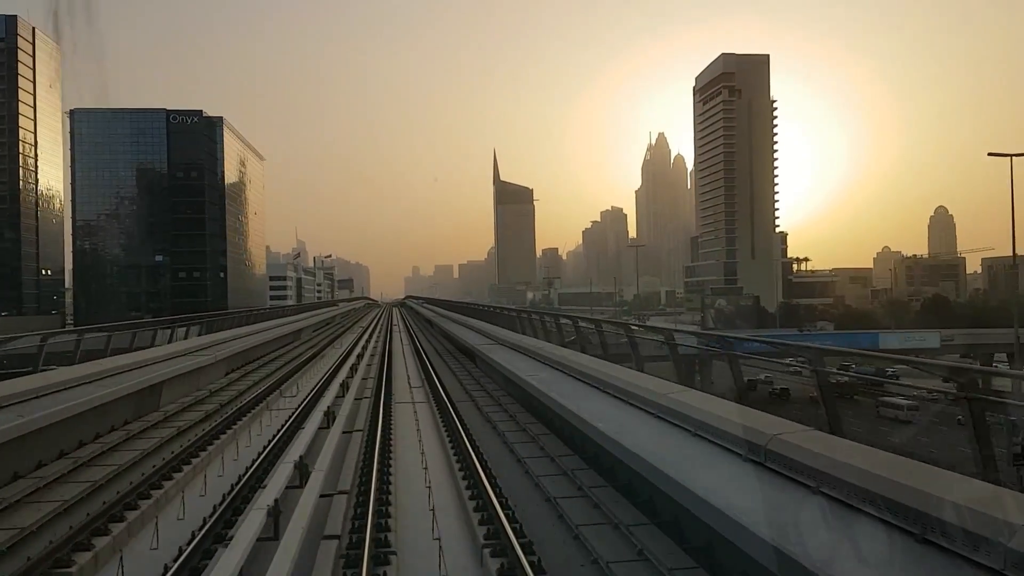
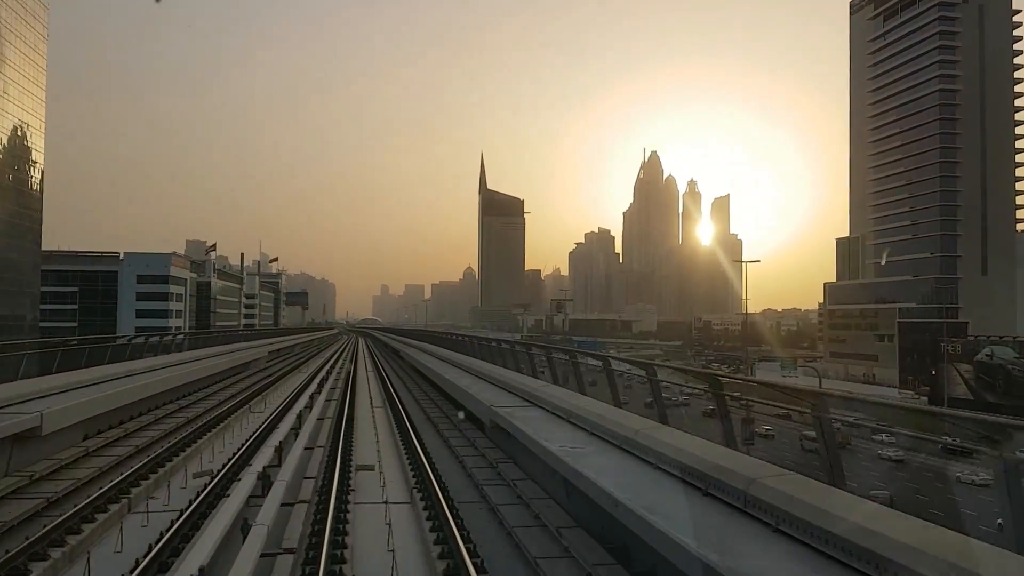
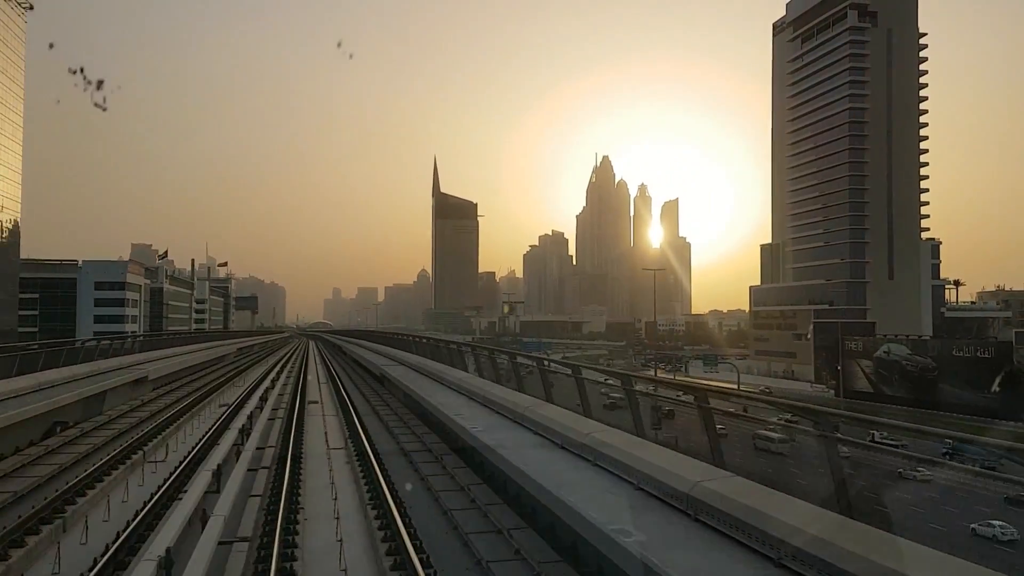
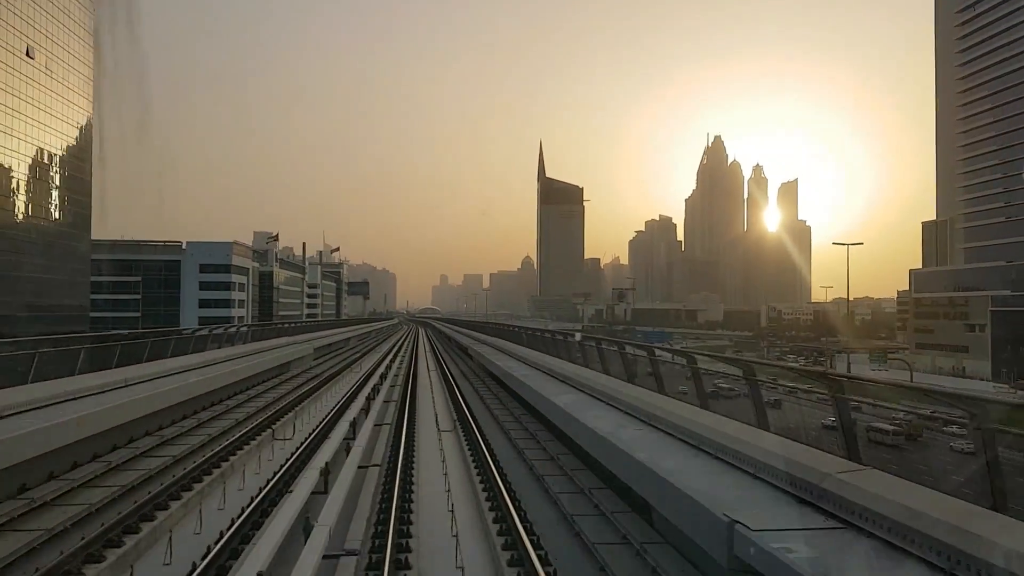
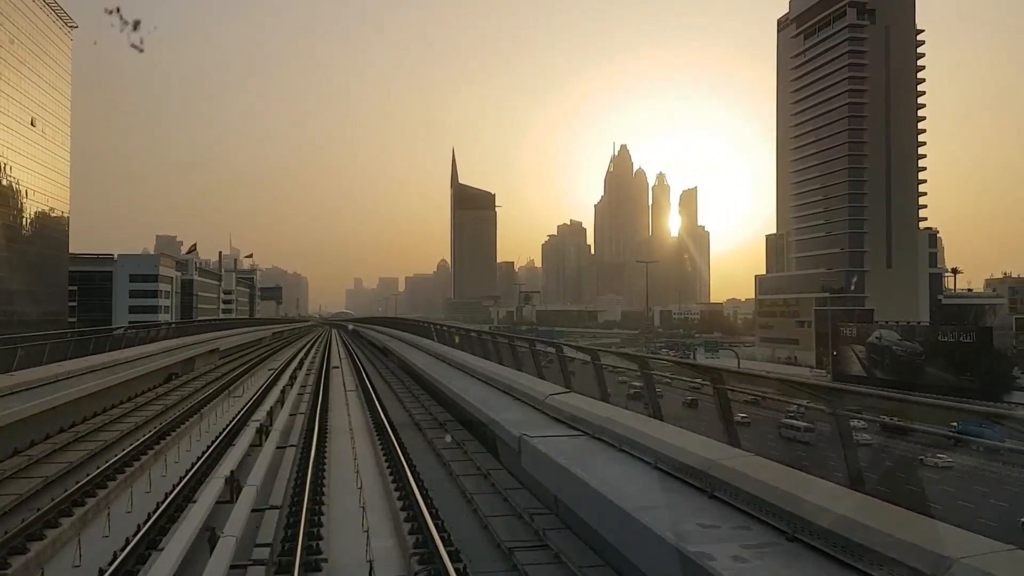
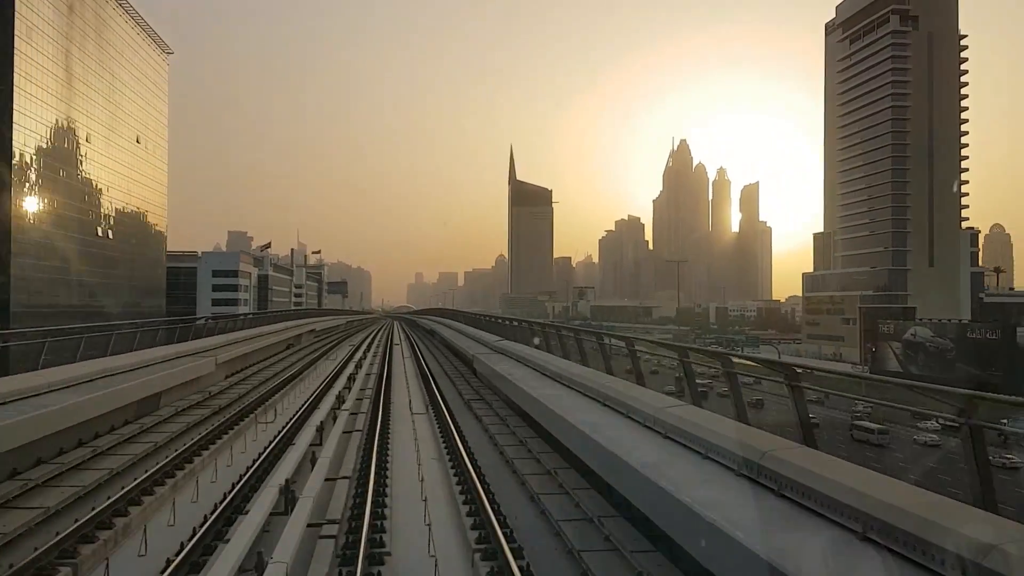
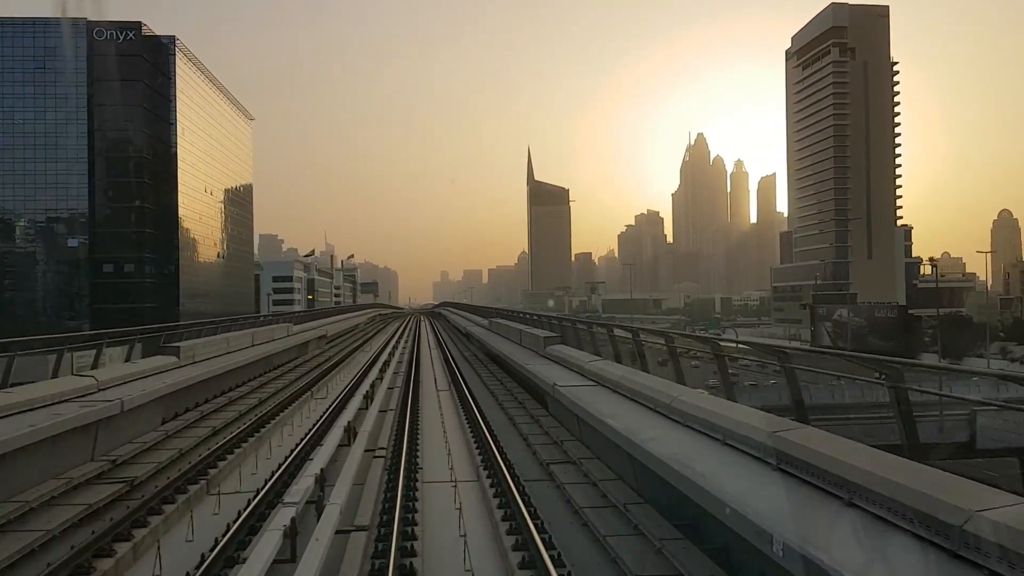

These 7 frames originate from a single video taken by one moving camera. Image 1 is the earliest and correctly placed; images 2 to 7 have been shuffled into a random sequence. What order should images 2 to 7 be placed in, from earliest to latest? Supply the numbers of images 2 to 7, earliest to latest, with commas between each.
7, 6, 5, 3, 2, 4
